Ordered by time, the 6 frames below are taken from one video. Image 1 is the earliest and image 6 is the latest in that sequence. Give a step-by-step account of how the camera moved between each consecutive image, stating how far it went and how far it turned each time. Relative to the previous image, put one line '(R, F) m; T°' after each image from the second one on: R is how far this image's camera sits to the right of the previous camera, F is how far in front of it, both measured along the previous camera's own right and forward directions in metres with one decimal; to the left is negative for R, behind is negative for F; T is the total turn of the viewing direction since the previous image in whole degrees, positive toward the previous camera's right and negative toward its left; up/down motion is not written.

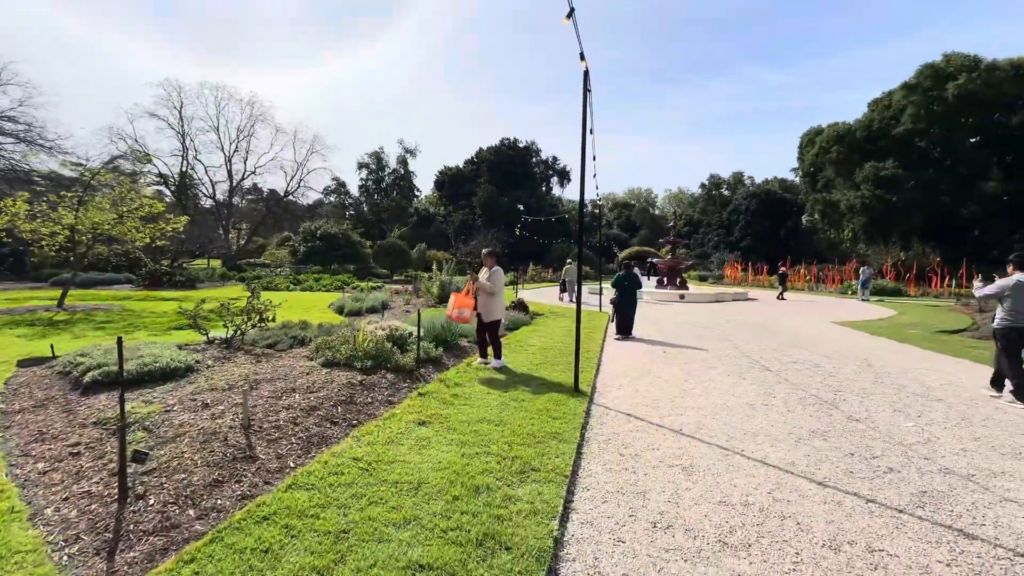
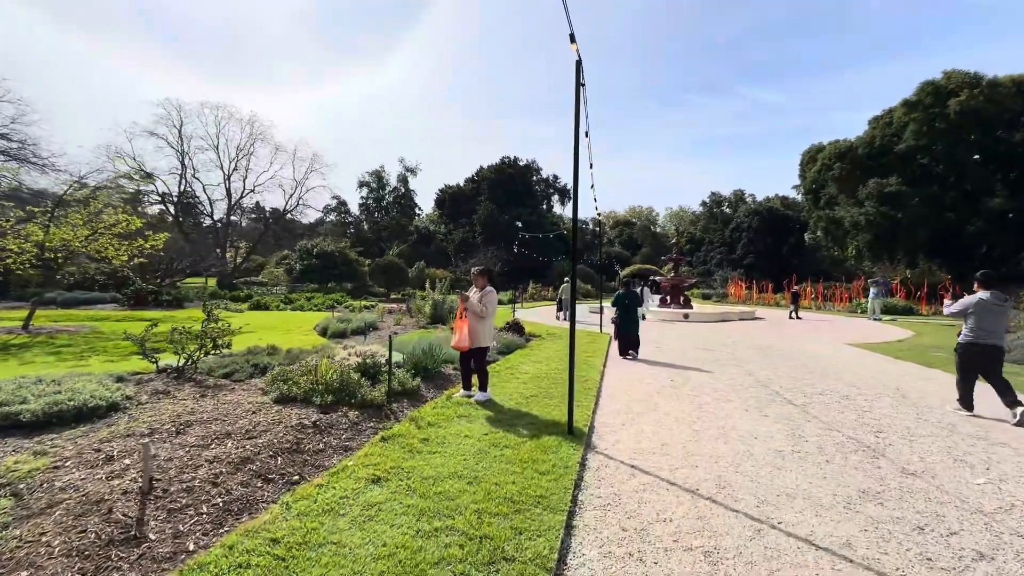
(+0.2, +0.8) m; 0°
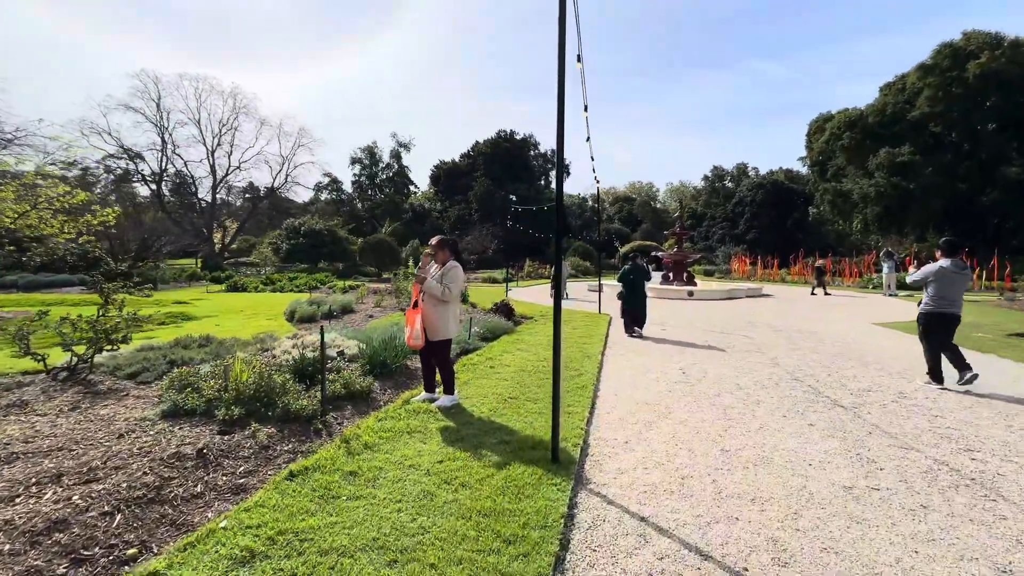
(+0.3, +1.4) m; 0°
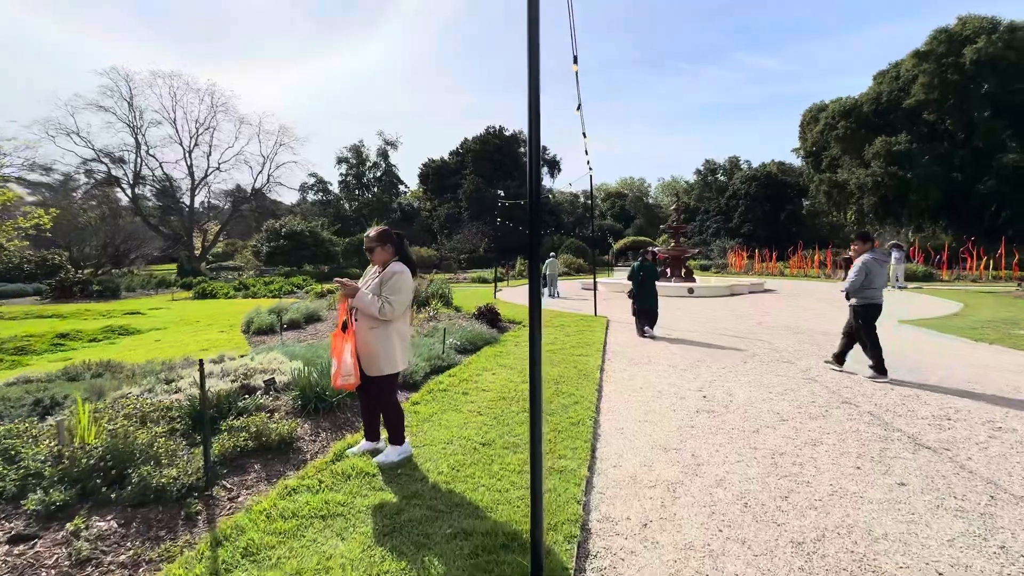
(+0.2, +1.3) m; +1°
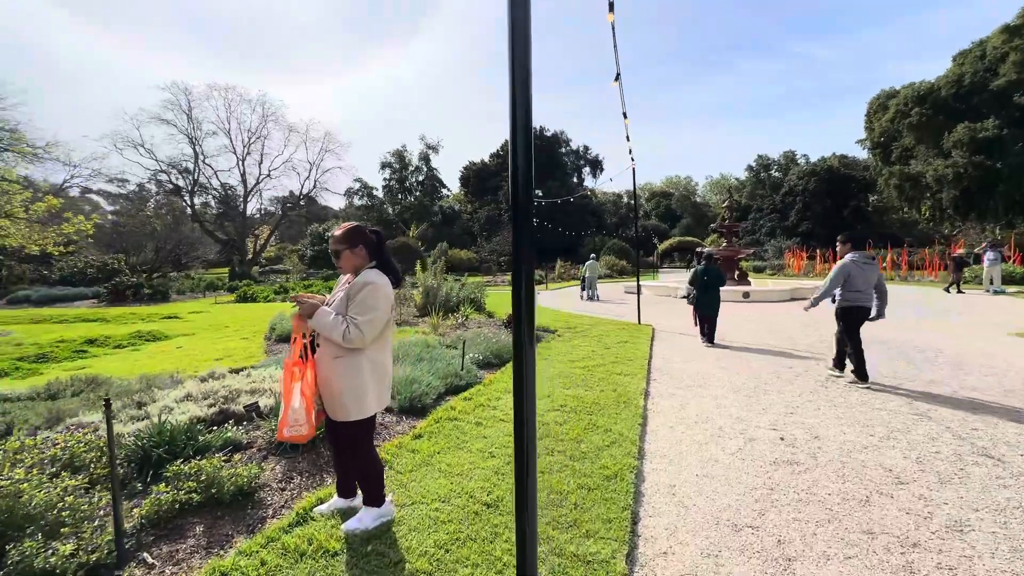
(+0.2, +0.9) m; -5°
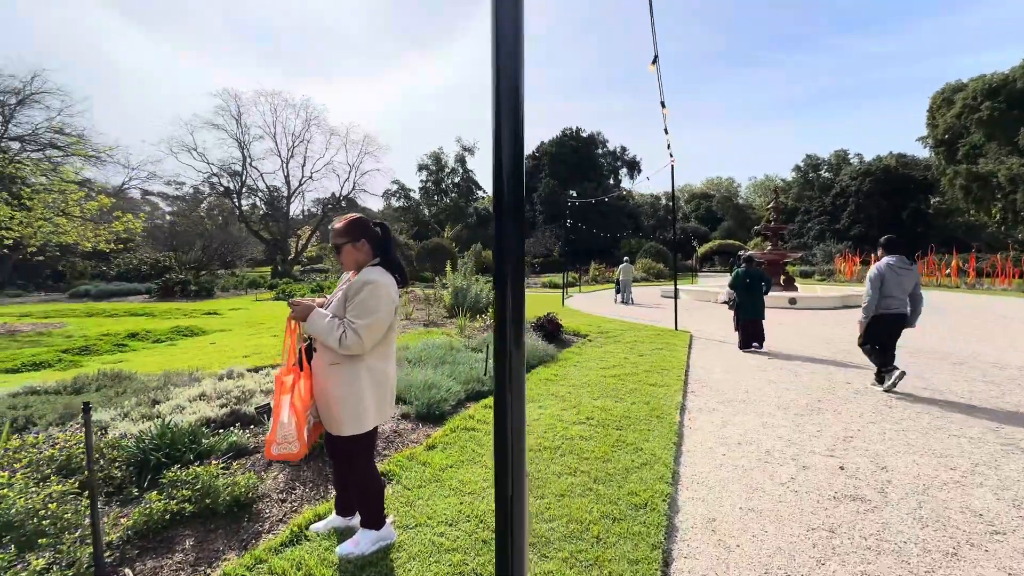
(+0.1, +0.3) m; -4°
